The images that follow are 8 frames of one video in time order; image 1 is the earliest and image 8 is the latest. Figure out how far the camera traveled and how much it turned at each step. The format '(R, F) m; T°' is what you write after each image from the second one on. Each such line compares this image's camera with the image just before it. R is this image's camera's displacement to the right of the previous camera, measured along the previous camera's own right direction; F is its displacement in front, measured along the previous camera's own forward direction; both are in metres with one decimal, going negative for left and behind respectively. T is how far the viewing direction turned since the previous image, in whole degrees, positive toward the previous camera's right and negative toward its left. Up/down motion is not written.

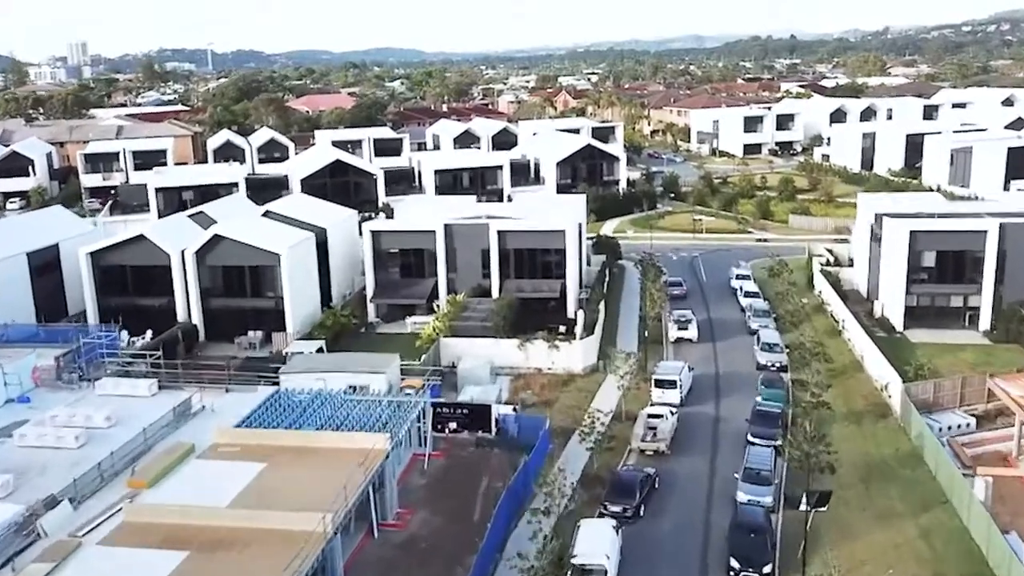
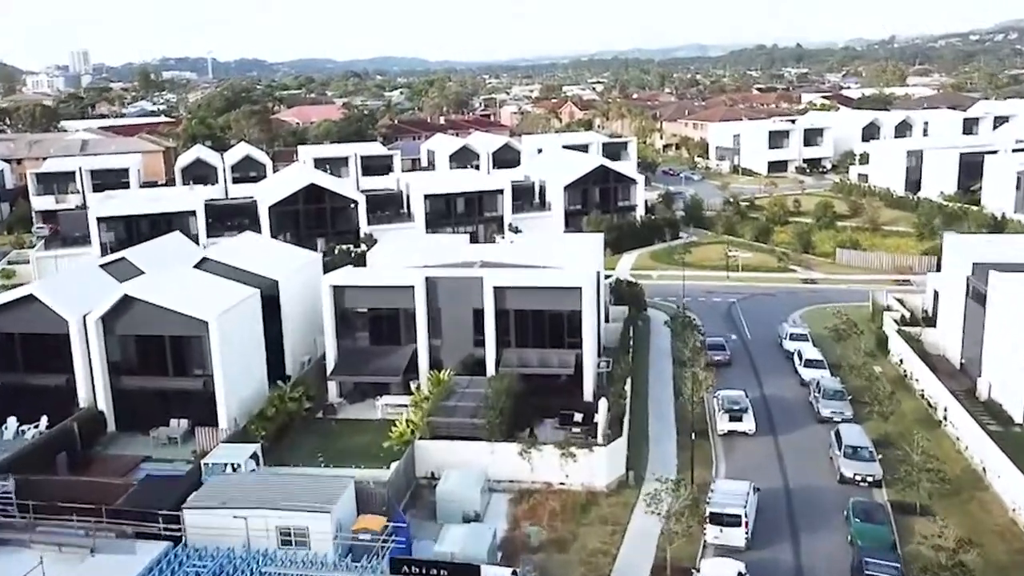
(+0.1, +8.8) m; 0°
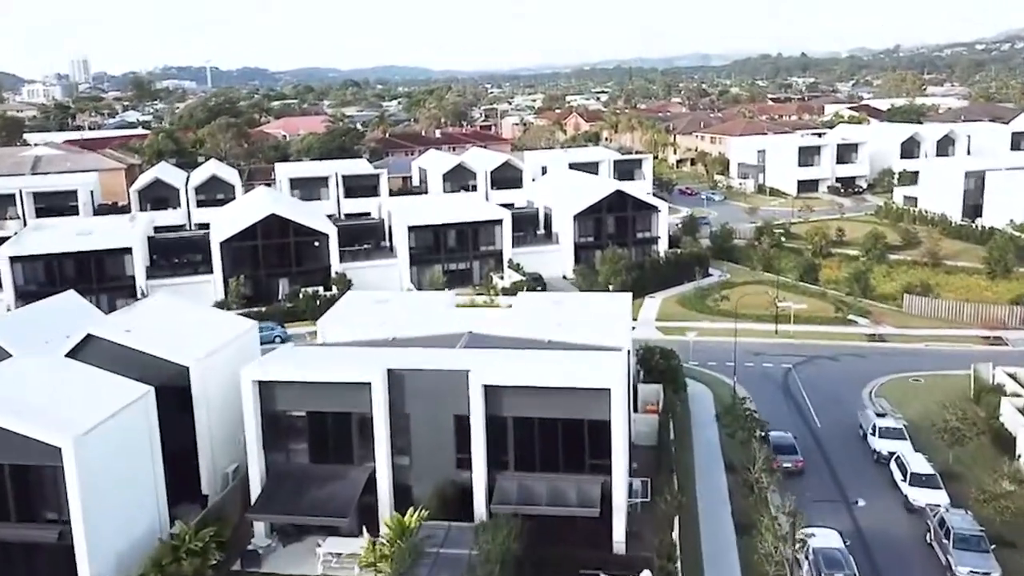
(+0.1, +9.1) m; 0°
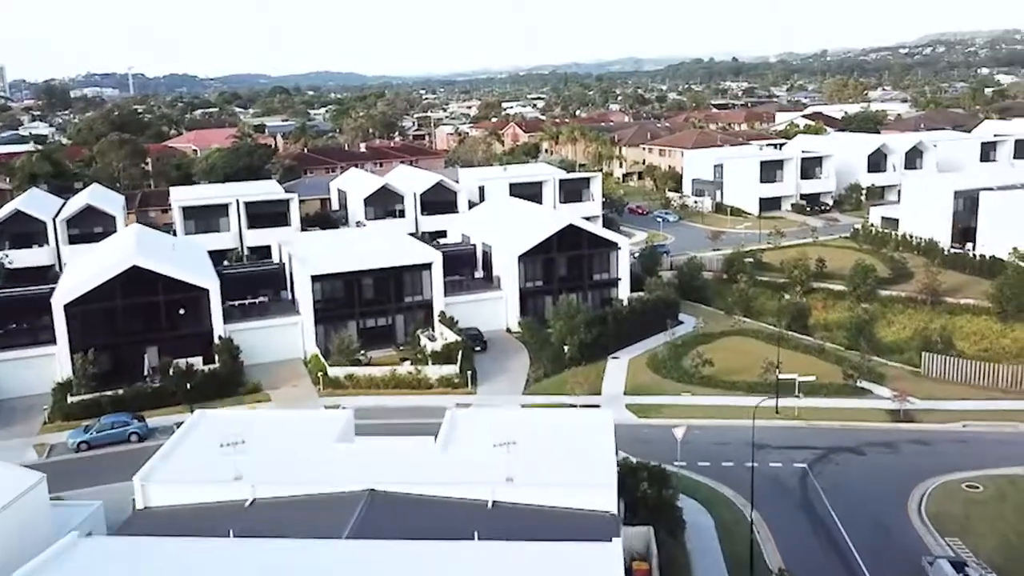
(+0.4, +9.1) m; +4°
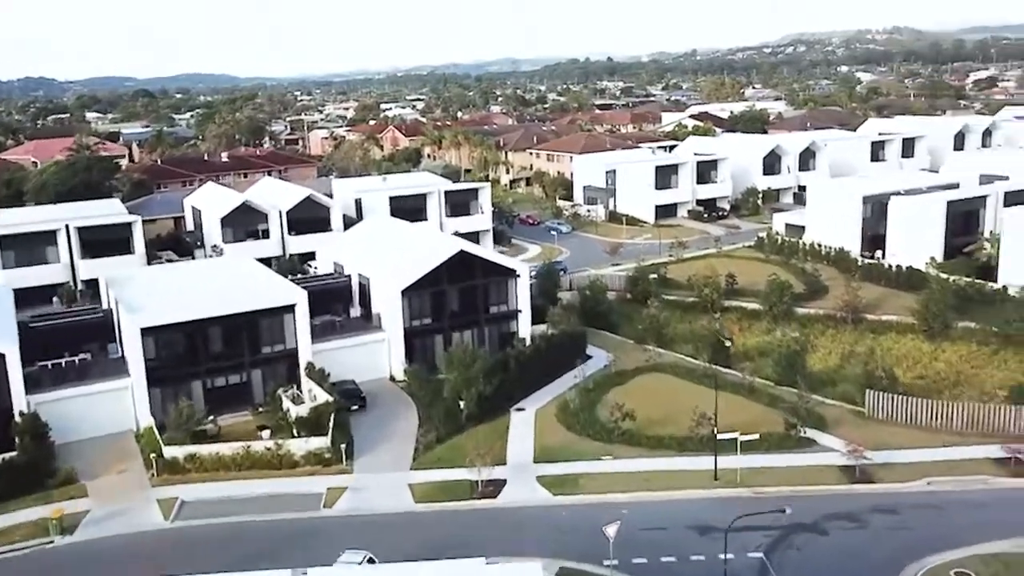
(+0.2, +6.2) m; +7°
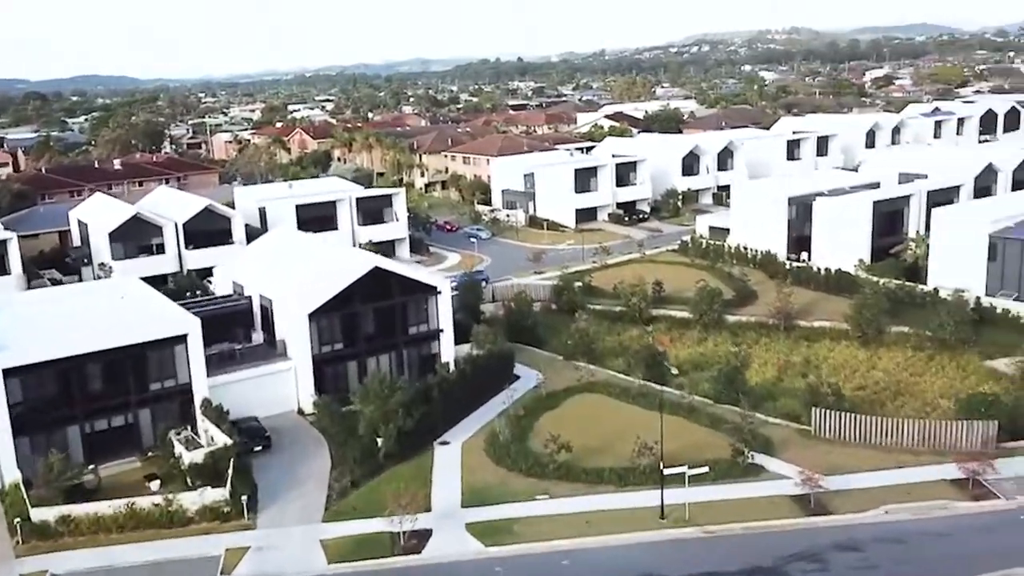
(-0.1, +2.9) m; +5°
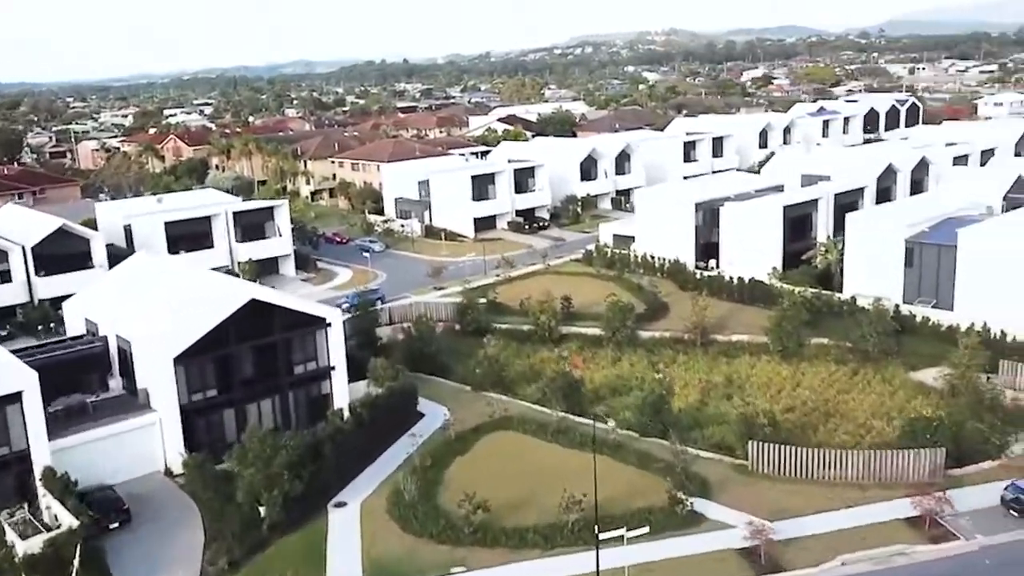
(-0.2, +3.7) m; +7°
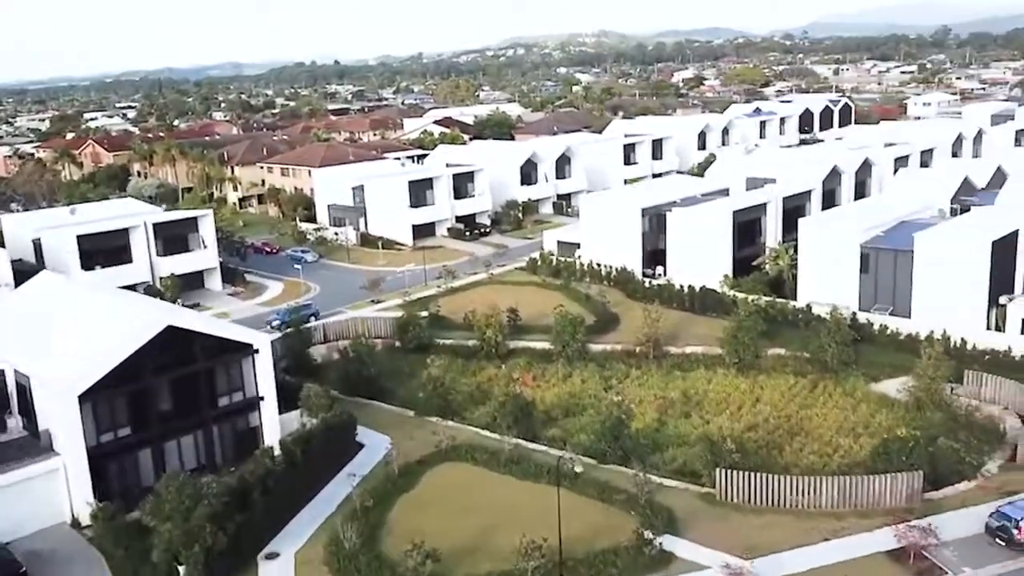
(-0.3, +2.3) m; +4°
